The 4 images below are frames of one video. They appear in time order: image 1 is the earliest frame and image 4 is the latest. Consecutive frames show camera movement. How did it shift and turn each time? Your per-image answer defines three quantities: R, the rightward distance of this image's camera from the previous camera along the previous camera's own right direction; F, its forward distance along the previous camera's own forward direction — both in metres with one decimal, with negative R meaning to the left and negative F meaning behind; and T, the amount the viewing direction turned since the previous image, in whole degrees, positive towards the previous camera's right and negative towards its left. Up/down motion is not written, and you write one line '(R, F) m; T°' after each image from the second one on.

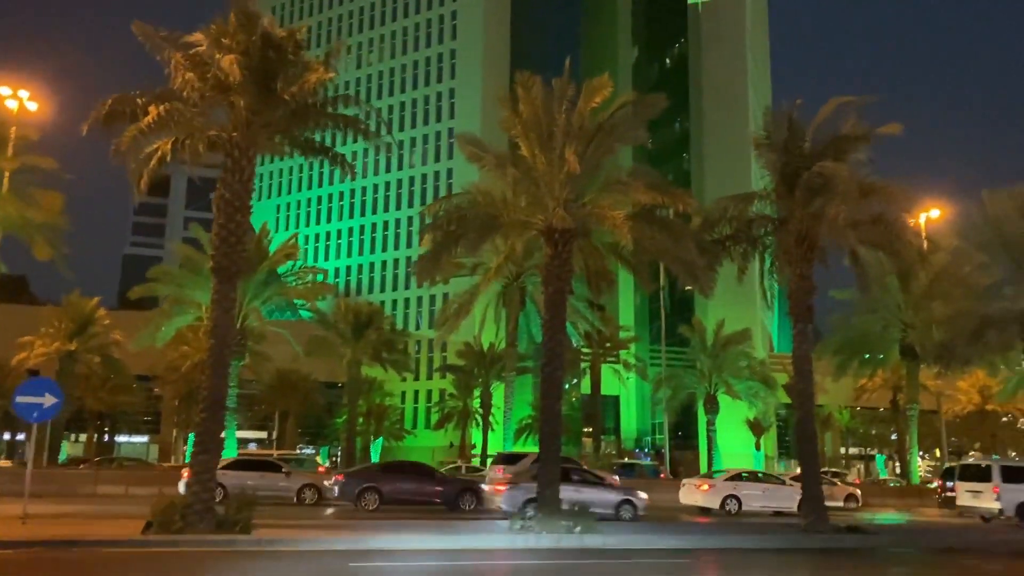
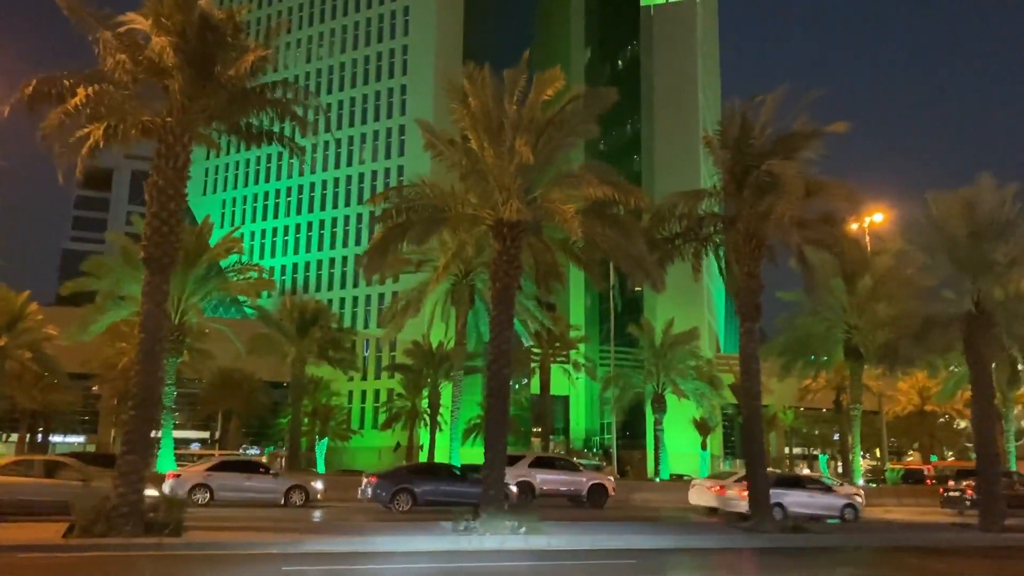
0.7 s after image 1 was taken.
(+0.1, +0.4) m; +3°
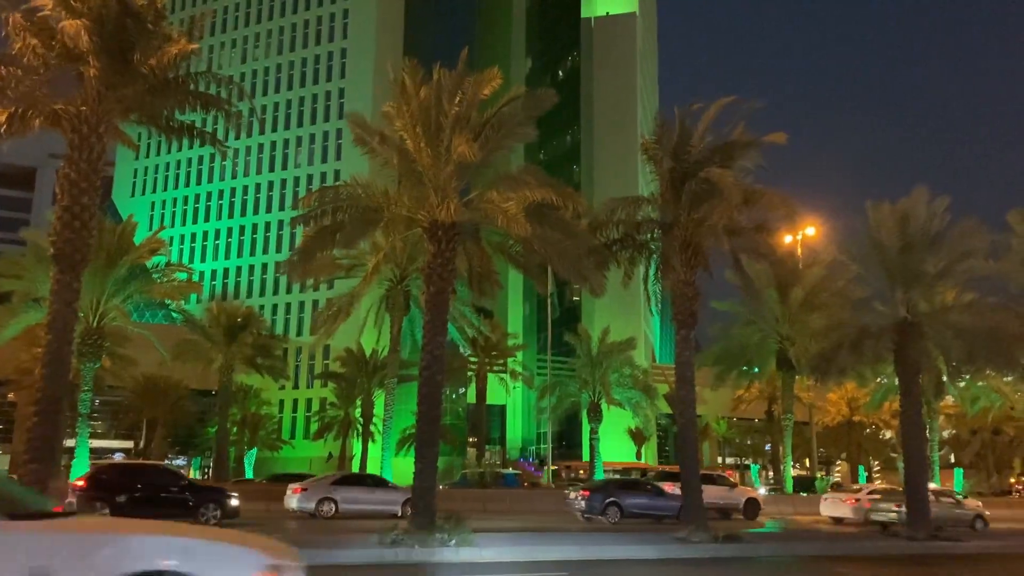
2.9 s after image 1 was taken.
(+0.1, +0.5) m; +4°
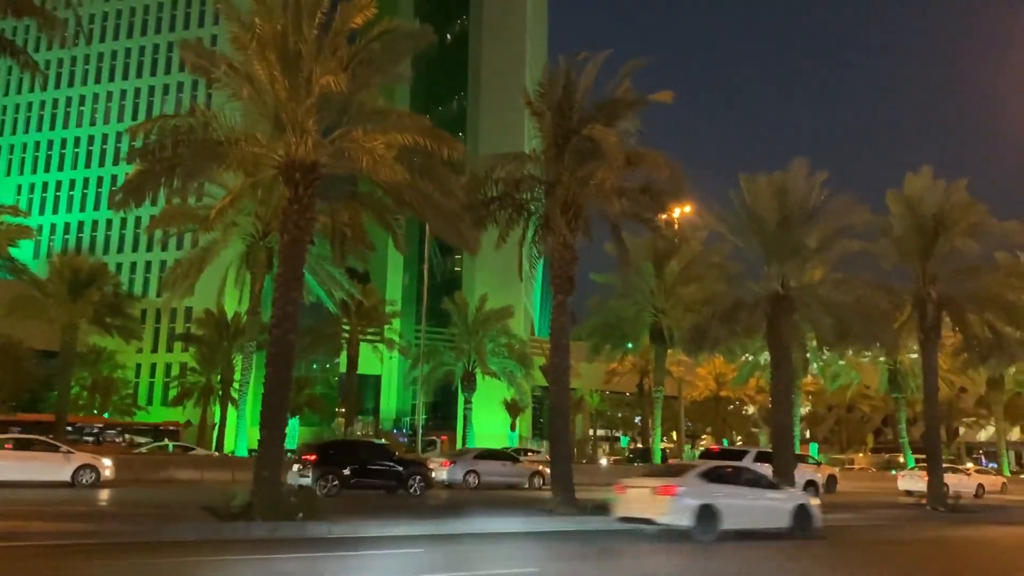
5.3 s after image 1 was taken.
(+0.3, +1.3) m; +8°
